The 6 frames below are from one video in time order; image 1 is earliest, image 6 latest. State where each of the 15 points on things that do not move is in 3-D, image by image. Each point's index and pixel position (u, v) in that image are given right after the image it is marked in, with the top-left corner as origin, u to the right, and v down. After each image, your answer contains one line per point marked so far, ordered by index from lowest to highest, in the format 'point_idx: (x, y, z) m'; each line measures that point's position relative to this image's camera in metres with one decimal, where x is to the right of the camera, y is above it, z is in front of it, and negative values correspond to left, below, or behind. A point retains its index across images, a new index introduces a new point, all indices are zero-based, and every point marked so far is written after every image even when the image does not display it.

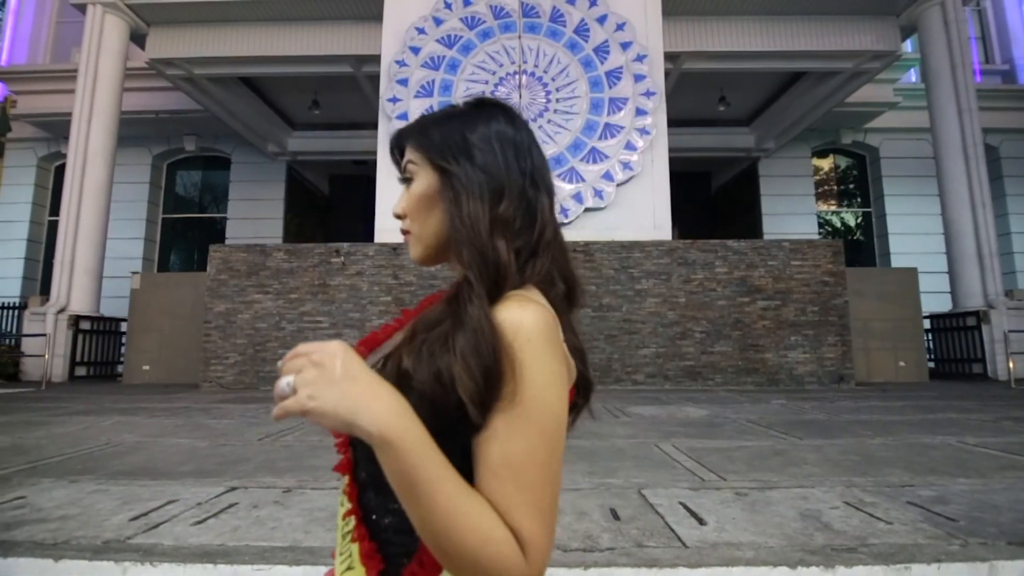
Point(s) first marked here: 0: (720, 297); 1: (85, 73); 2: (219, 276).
0: (+3.8, -0.1, +8.9) m
1: (-10.9, +5.5, +12.3) m
2: (-5.7, +0.2, +9.3) m
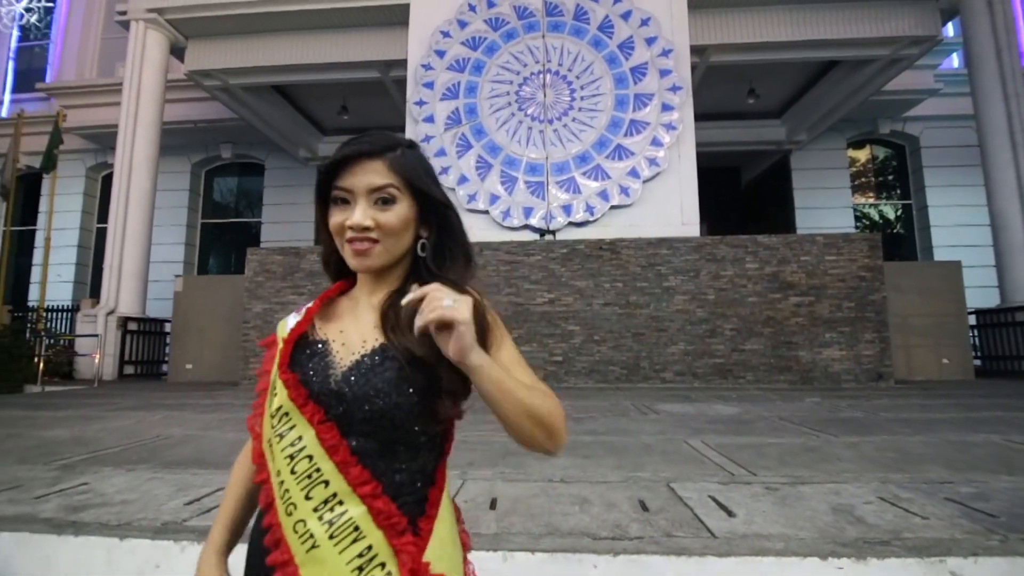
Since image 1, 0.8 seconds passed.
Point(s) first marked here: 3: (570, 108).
0: (+4.3, -0.1, +8.7) m
1: (-10.3, +5.4, +13.0) m
2: (-5.1, +0.2, +9.7) m
3: (+1.2, +3.6, +9.8) m
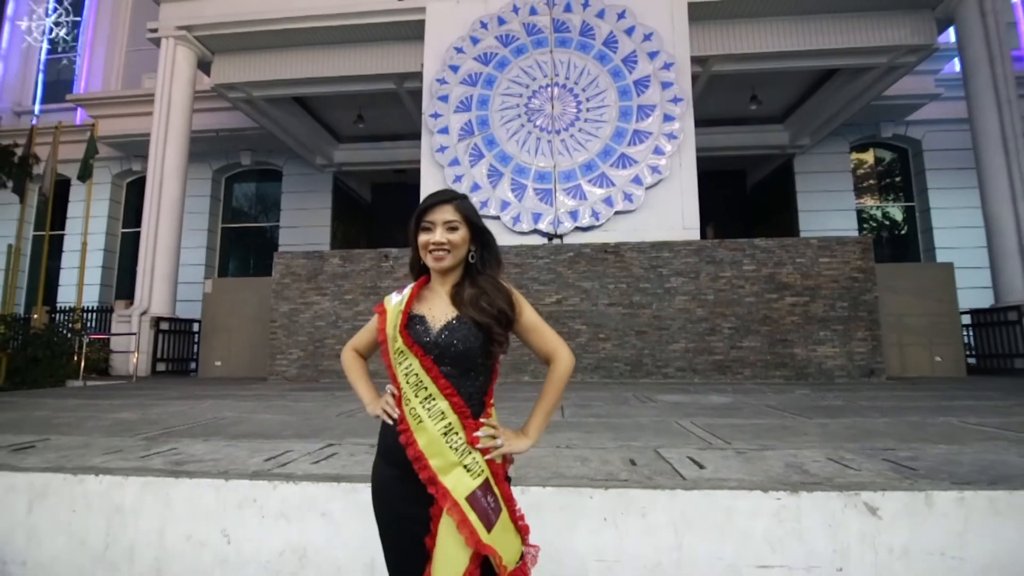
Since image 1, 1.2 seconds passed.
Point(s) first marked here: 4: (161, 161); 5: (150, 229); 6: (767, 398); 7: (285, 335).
0: (+4.5, -0.1, +9.2) m
1: (-10.0, +5.4, +13.7) m
2: (-4.9, +0.2, +10.4) m
3: (+1.4, +3.6, +10.4) m
4: (-9.7, +3.5, +13.4) m
5: (-9.8, +1.6, +13.0) m
6: (+3.5, -1.5, +6.5) m
7: (-4.8, -1.0, +10.2) m
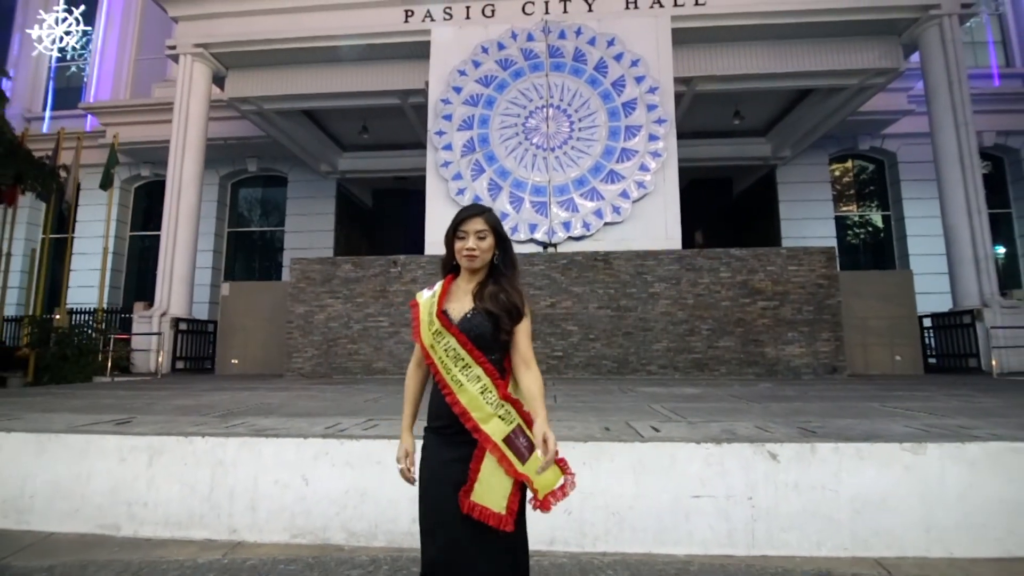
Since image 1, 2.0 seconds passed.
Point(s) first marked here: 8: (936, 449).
0: (+4.5, -0.2, +10.2) m
1: (-10.1, +5.3, +14.6) m
2: (-5.0, +0.1, +11.2) m
3: (+1.3, +3.5, +11.3) m
4: (-9.8, +3.5, +14.2) m
5: (-9.8, +1.5, +13.8) m
6: (+3.4, -1.6, +7.5) m
7: (-4.9, -1.1, +11.1) m
8: (+2.8, -1.1, +3.1) m
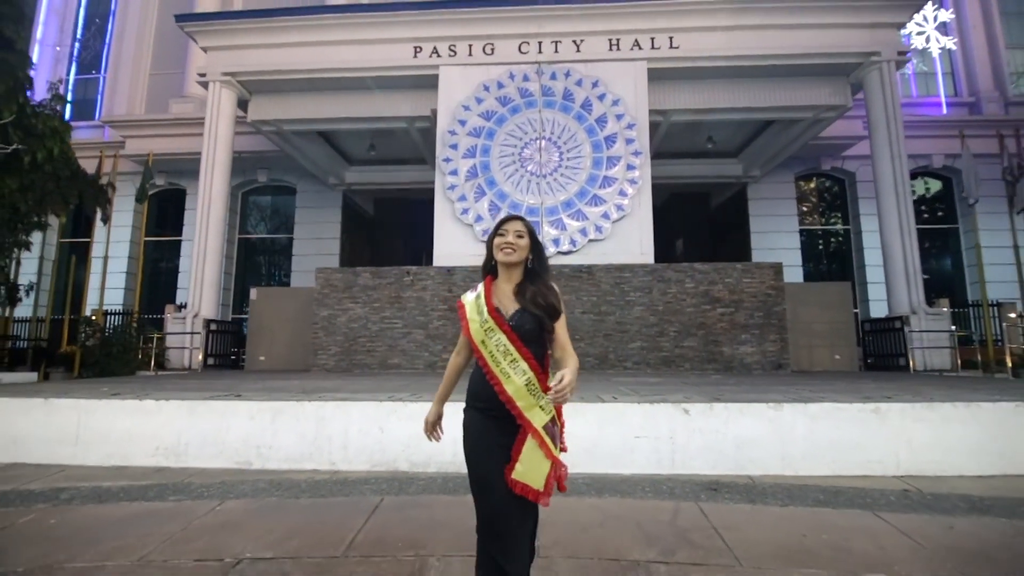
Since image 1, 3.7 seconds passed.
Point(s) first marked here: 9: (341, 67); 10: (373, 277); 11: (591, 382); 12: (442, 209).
0: (+4.4, -0.4, +12.1) m
1: (-10.2, +5.2, +16.1) m
2: (-5.1, -0.1, +12.9) m
3: (+1.3, +3.3, +13.1) m
4: (-9.9, +3.3, +15.8) m
5: (-10.0, +1.4, +15.4) m
6: (+3.4, -1.8, +9.3) m
7: (-5.0, -1.2, +12.7) m
8: (+2.9, -1.2, +5.0) m
9: (-5.6, +7.2, +15.7) m
10: (-3.7, +0.3, +12.8) m
11: (+1.4, -1.6, +8.4) m
12: (-1.9, +2.1, +13.3) m
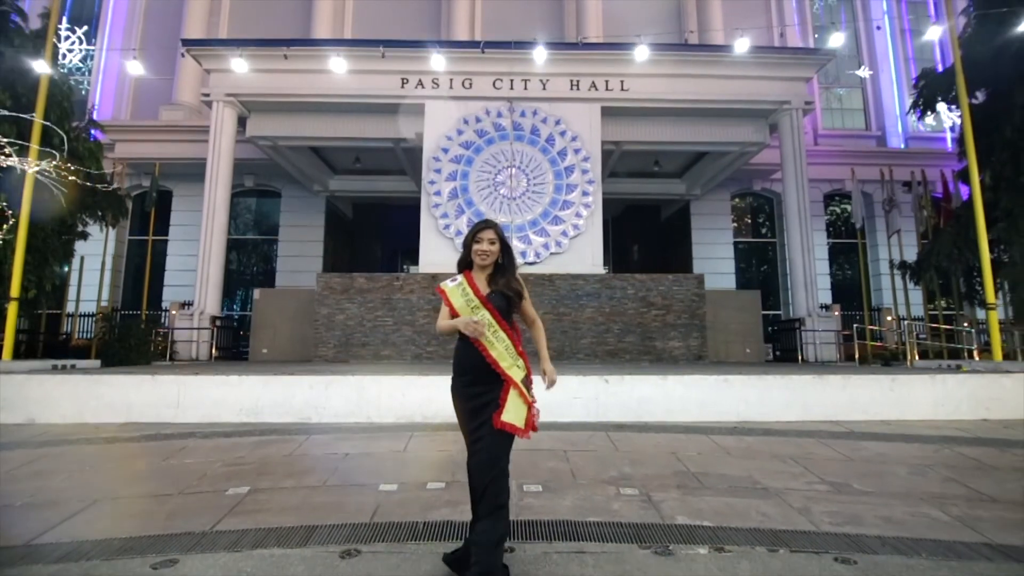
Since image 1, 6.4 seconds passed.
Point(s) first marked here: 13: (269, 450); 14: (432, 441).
0: (+3.6, -0.6, +14.9) m
1: (-11.2, +5.2, +17.9) m
2: (-5.9, -0.1, +15.0) m
3: (+0.5, +3.2, +15.7) m
4: (-10.9, +3.3, +17.6) m
5: (-10.9, +1.4, +17.2) m
6: (+2.8, -2.0, +12.1) m
7: (-5.8, -1.3, +14.9) m
8: (+2.6, -1.4, +7.7) m
9: (-6.5, +7.1, +17.7) m
10: (-4.5, +0.2, +15.0) m
11: (+0.8, -1.8, +11.0) m
12: (-2.8, +2.0, +15.6) m
13: (-2.9, -1.9, +5.7) m
14: (-1.0, -2.0, +6.2) m
